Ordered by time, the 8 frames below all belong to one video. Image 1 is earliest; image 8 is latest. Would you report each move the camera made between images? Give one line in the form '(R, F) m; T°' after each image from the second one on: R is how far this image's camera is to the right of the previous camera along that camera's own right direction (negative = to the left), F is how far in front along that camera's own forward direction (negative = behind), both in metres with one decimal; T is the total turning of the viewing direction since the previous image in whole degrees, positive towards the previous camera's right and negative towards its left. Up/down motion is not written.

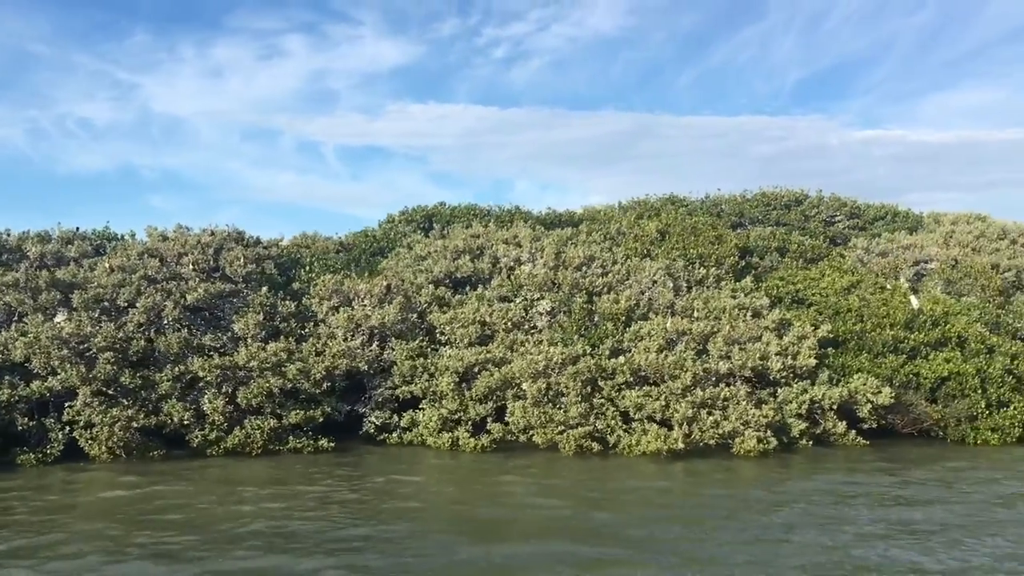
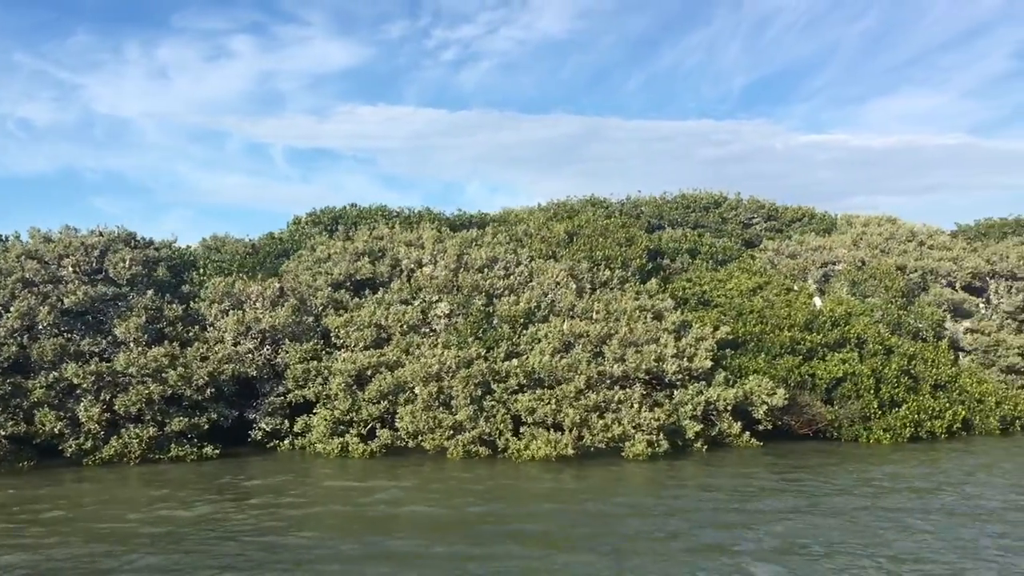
(+1.1, +0.2) m; +3°
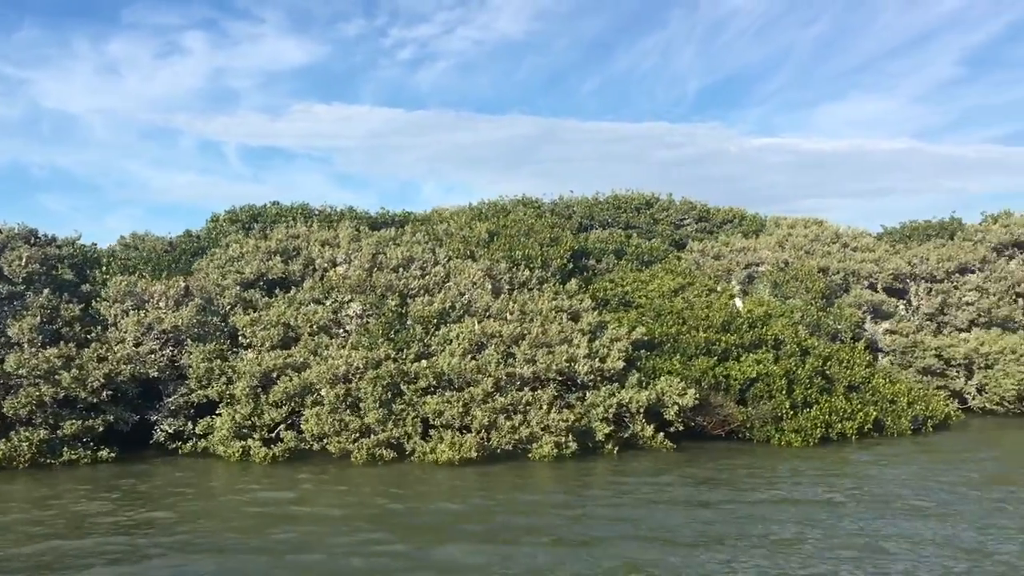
(+0.9, +0.2) m; +3°
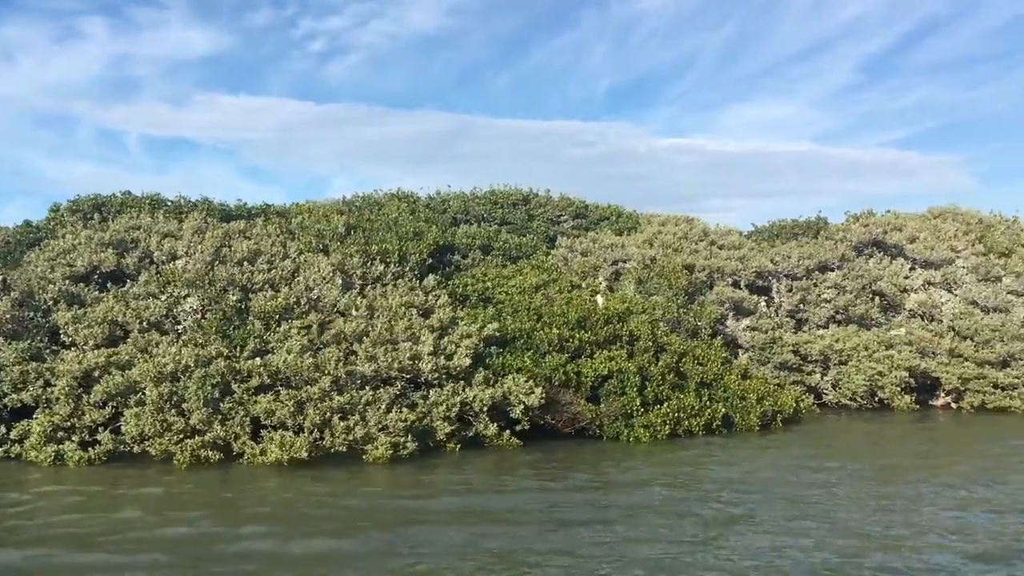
(+1.3, +0.4) m; +5°
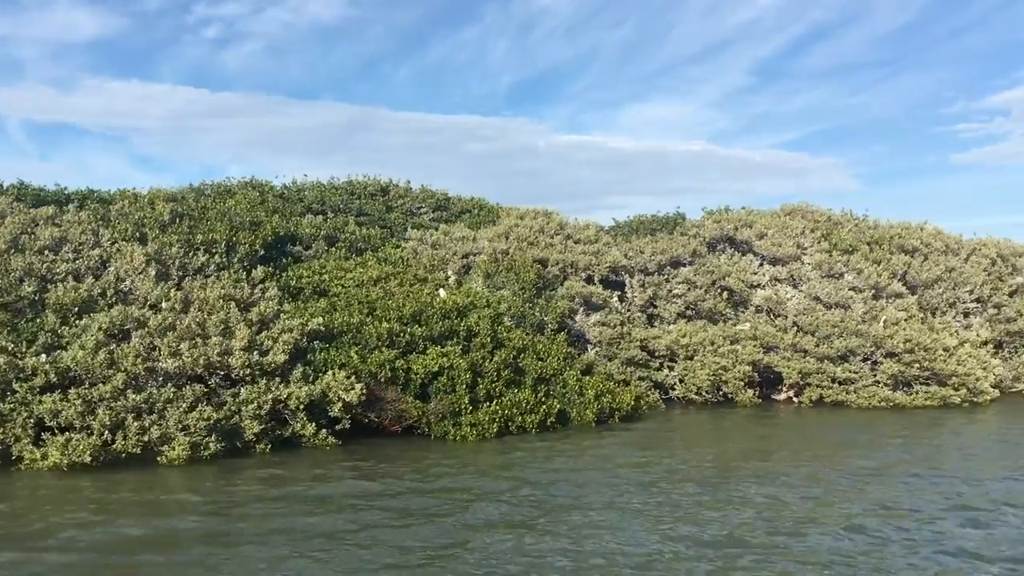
(+1.5, +0.5) m; +6°
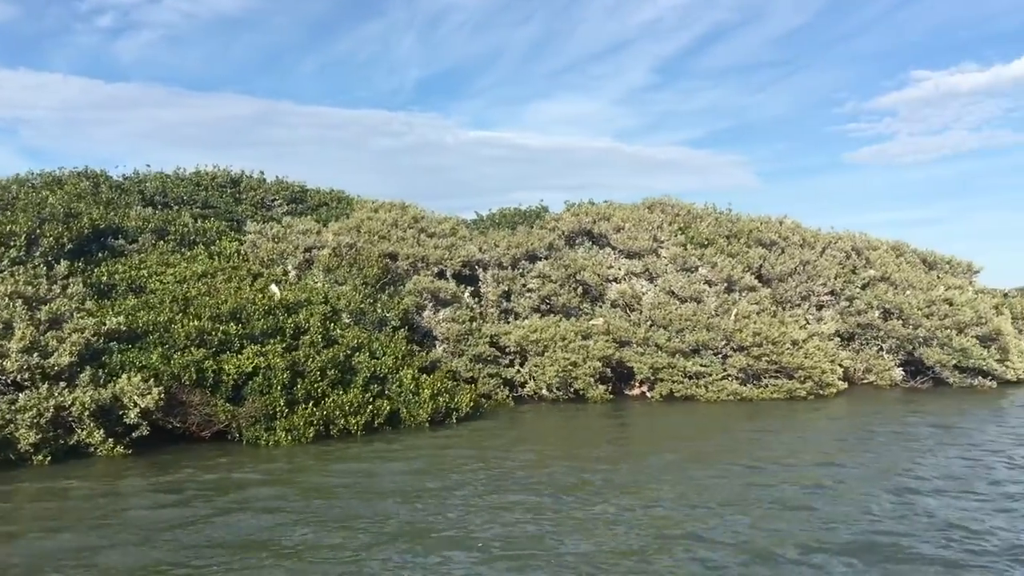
(+1.6, +0.8) m; +6°
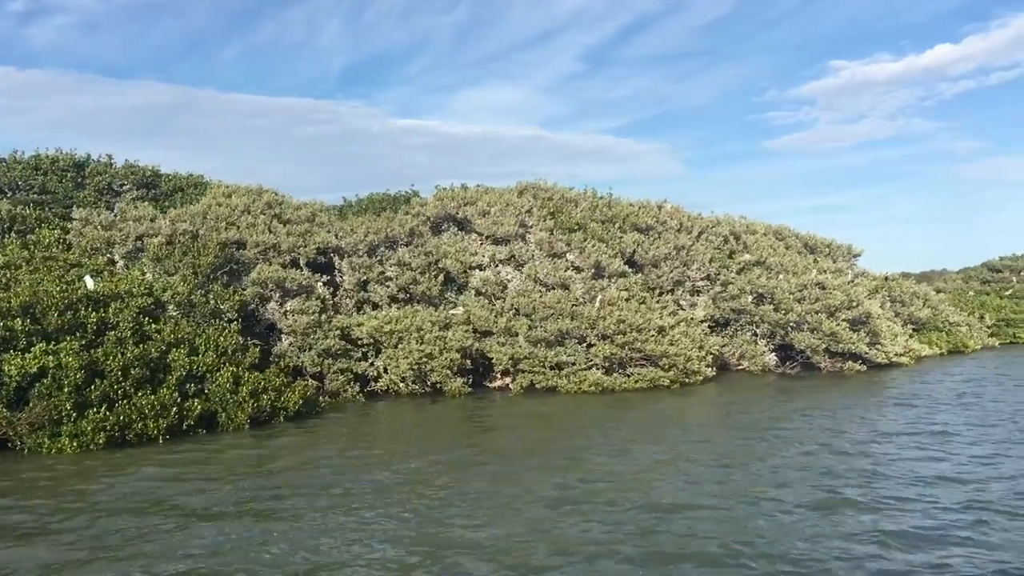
(+1.9, +1.1) m; +4°
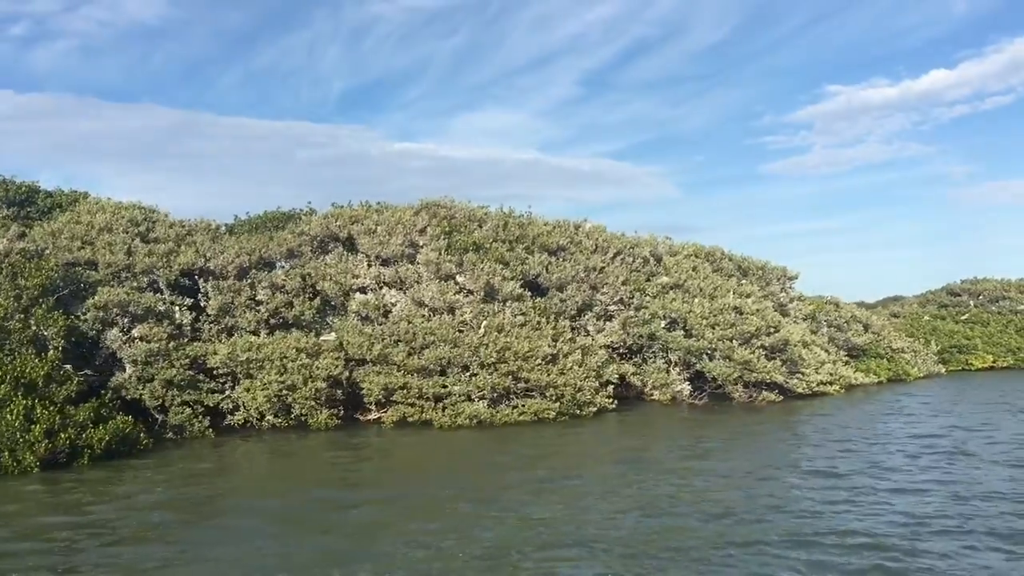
(+2.9, +1.9) m; 0°
